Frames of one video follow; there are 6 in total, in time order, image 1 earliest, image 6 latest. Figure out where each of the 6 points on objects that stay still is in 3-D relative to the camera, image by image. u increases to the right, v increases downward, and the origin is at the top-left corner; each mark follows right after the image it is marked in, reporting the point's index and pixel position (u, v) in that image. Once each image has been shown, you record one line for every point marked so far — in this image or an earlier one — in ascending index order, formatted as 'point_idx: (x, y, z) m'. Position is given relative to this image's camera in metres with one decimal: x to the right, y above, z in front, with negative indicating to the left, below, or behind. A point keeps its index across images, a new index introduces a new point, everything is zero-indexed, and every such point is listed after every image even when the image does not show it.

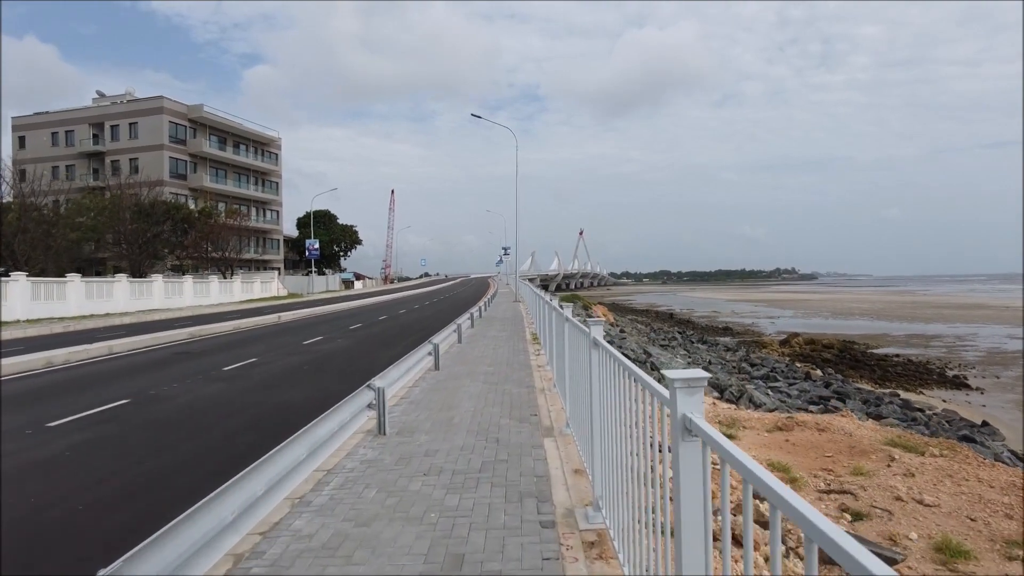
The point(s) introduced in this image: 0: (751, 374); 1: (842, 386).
0: (+6.3, -2.3, +17.0) m
1: (+7.7, -2.2, +14.8) m
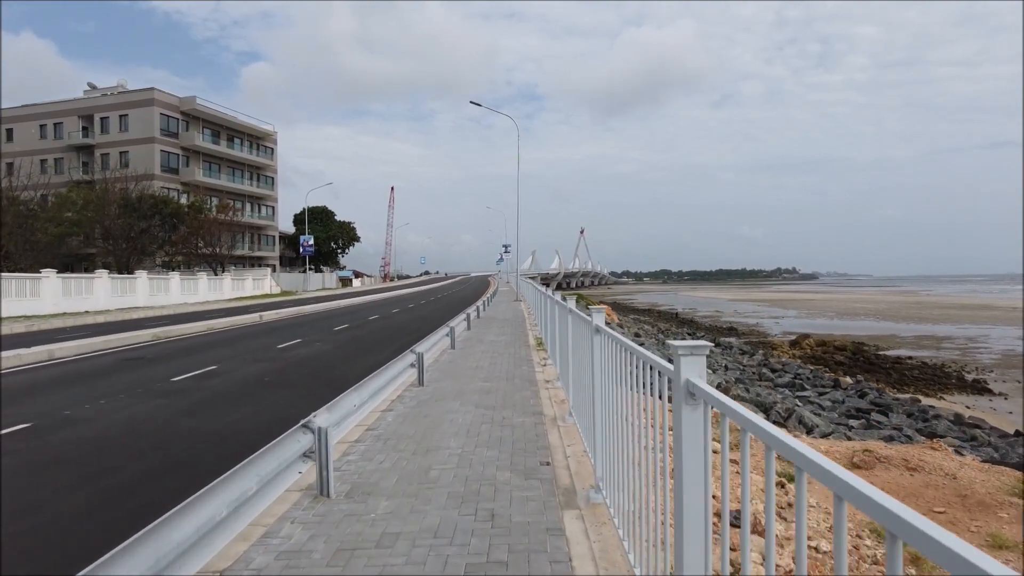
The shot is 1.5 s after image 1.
0: (+6.3, -2.3, +15.6) m
1: (+7.7, -2.2, +13.3) m
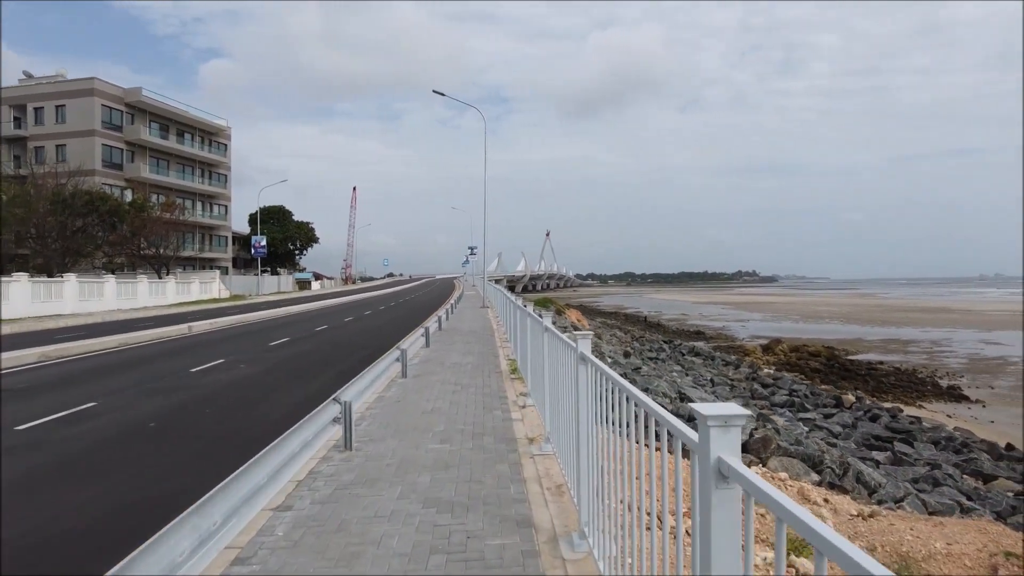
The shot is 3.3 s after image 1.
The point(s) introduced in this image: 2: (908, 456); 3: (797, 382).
0: (+5.6, -2.5, +14.0) m
1: (+7.1, -2.4, +11.8) m
2: (+5.8, -2.4, +9.5) m
3: (+7.8, -2.6, +17.6) m
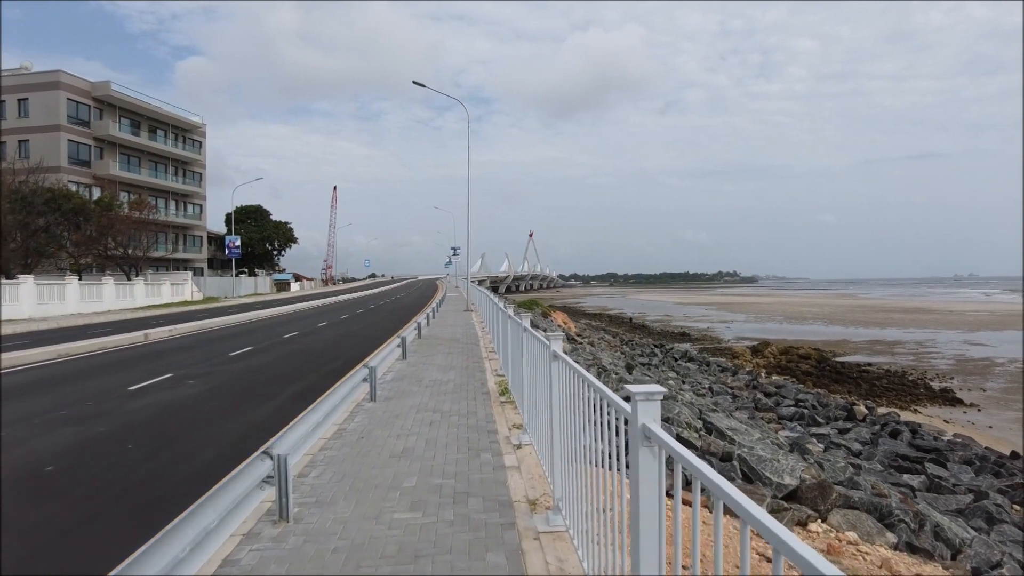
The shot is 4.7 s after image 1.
0: (+5.3, -2.5, +13.0) m
1: (+6.9, -2.4, +10.8) m
2: (+5.6, -2.5, +8.4) m
3: (+7.4, -2.6, +16.7) m
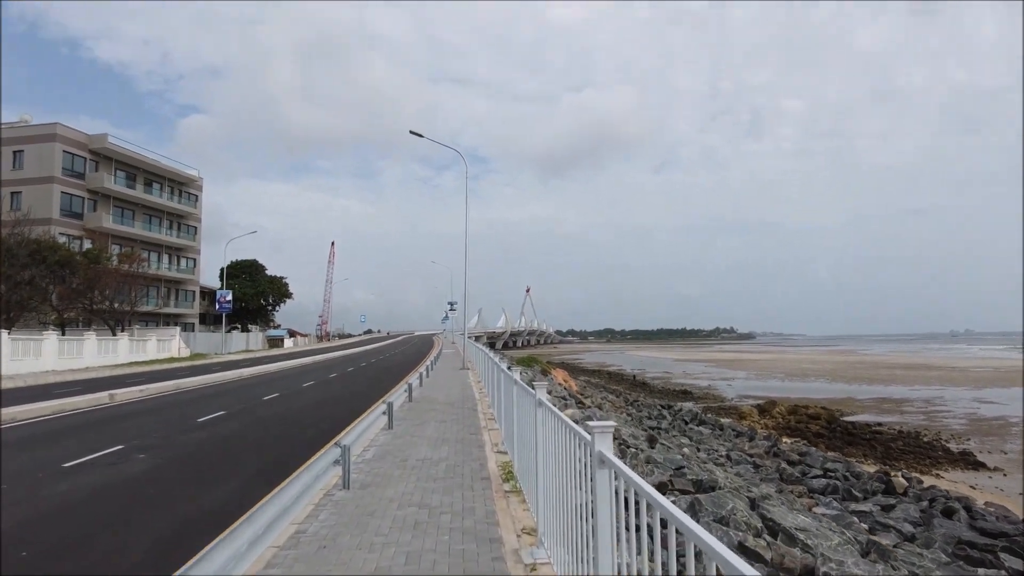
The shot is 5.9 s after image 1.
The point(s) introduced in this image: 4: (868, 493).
0: (+5.4, -3.6, +11.6) m
1: (+6.9, -3.3, +9.5) m
2: (+5.7, -3.2, +7.1) m
3: (+7.4, -4.0, +15.3) m
4: (+6.4, -3.7, +11.8) m
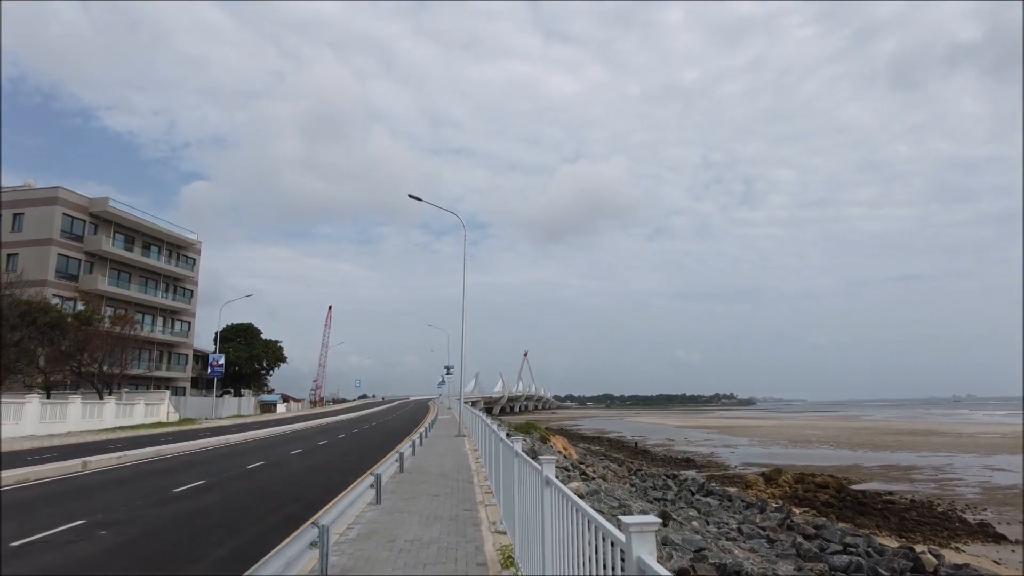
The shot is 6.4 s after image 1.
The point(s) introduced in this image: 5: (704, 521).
0: (+5.3, -4.6, +10.8) m
1: (+6.9, -4.2, +8.7) m
2: (+5.7, -3.8, +6.4) m
3: (+7.4, -5.4, +14.4) m
4: (+6.4, -4.8, +10.9) m
5: (+4.2, -5.1, +14.2) m
